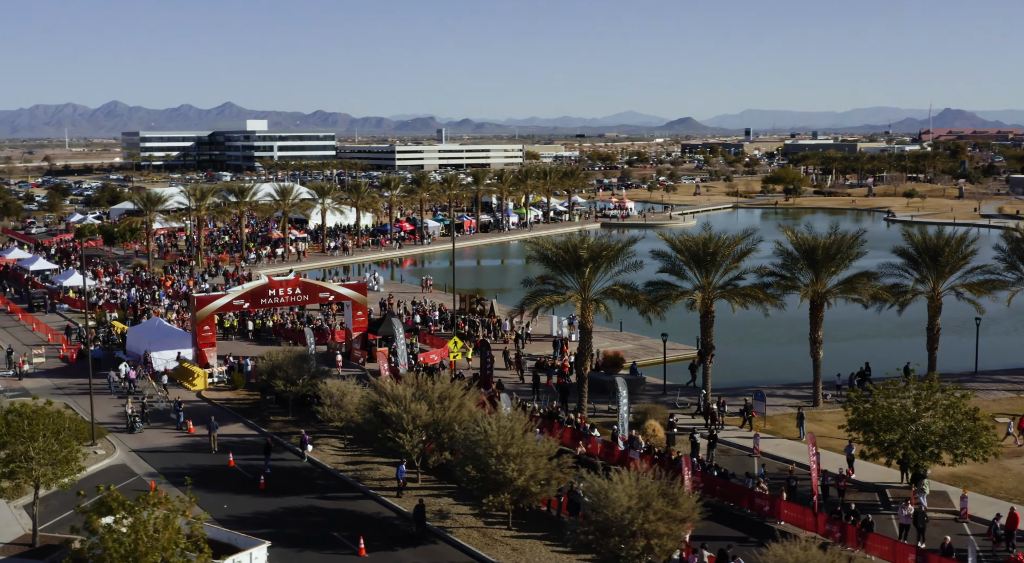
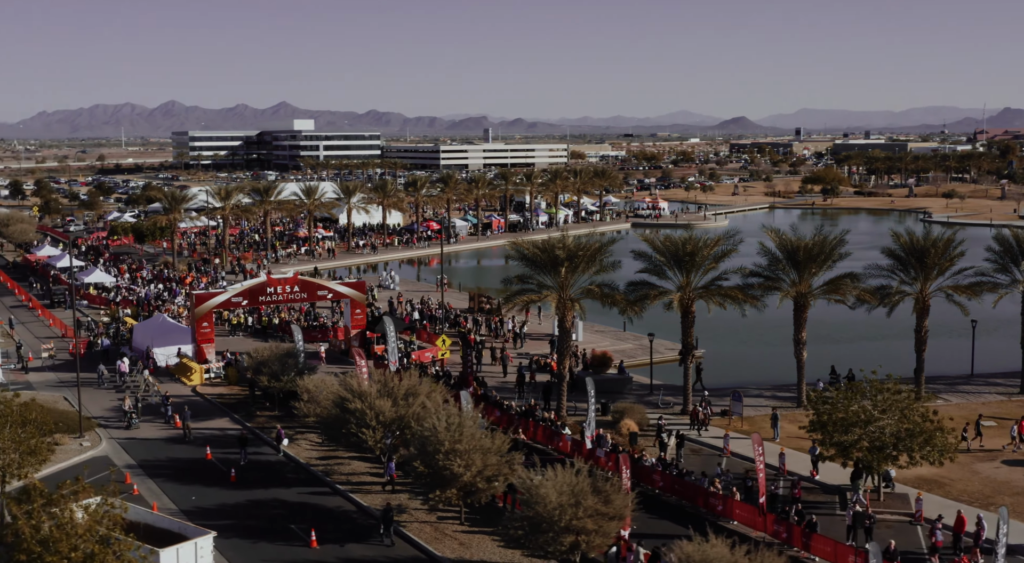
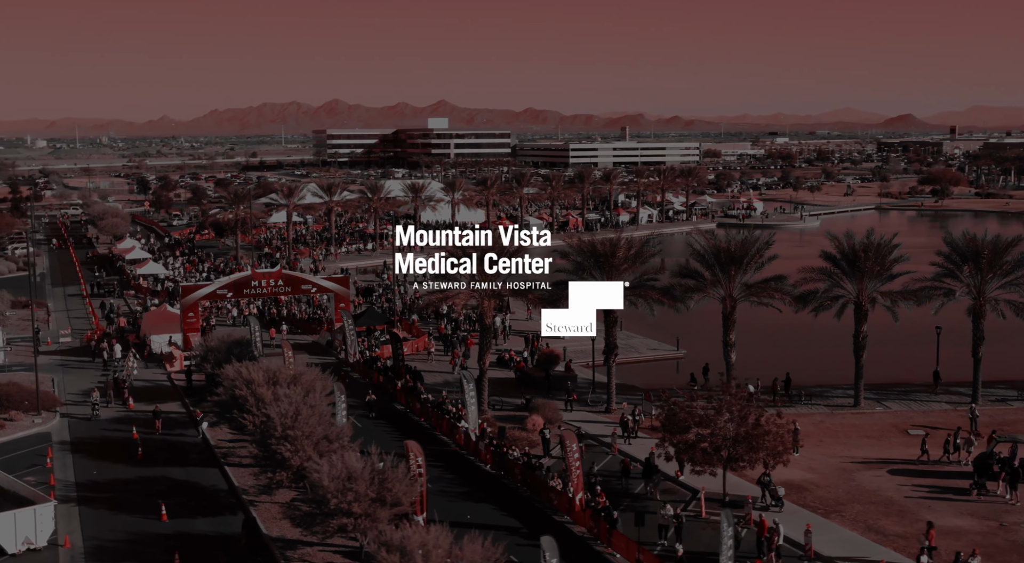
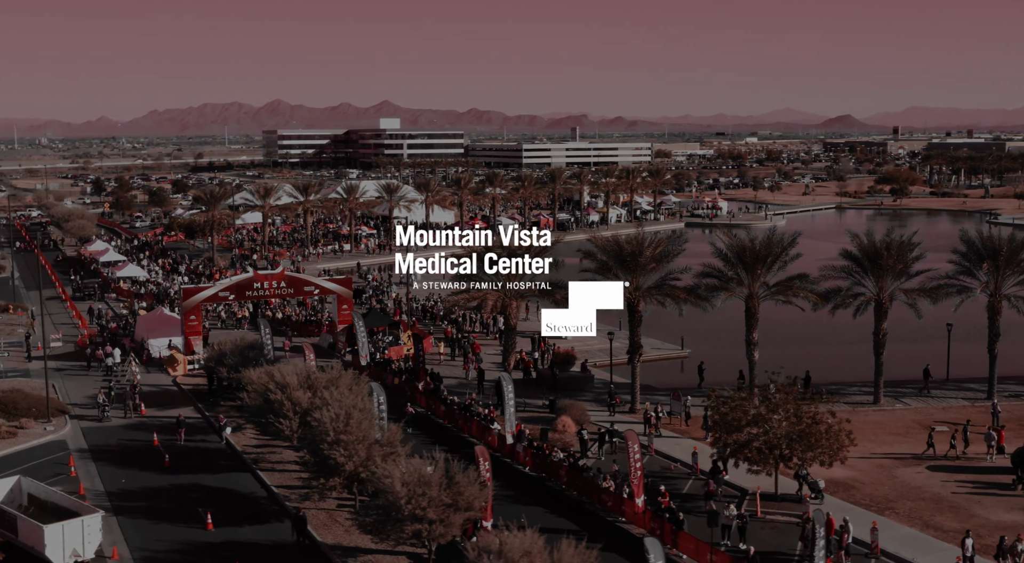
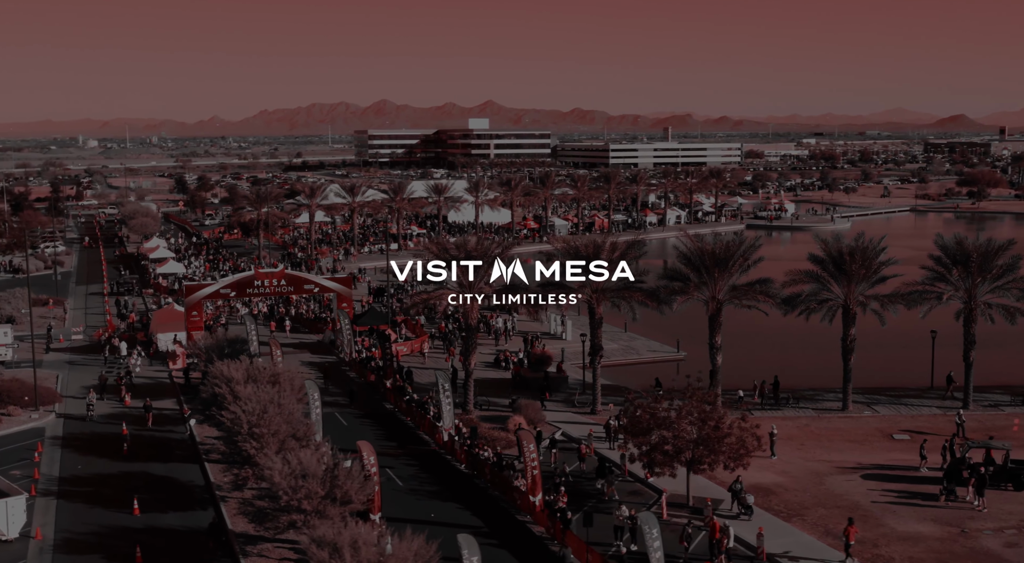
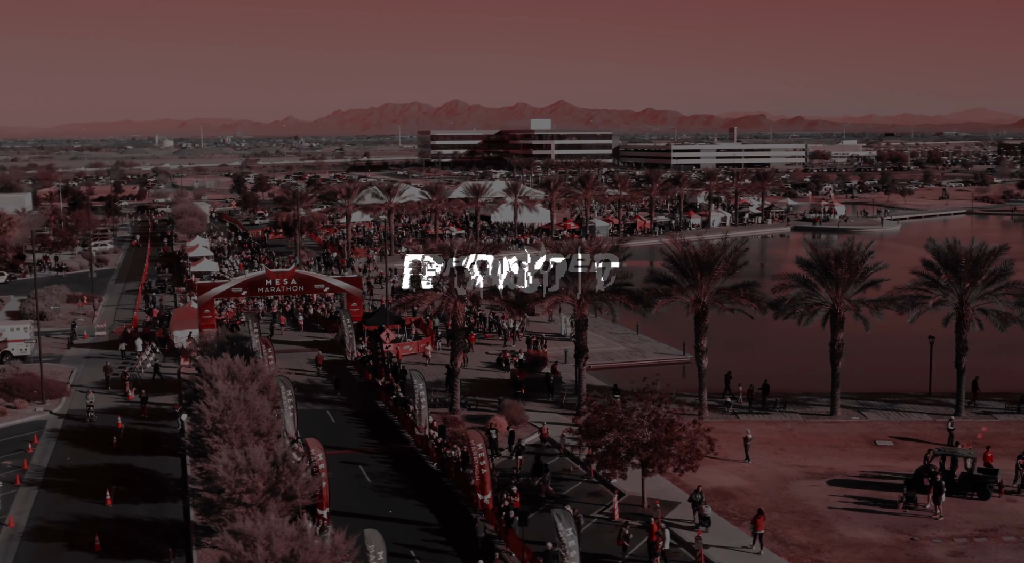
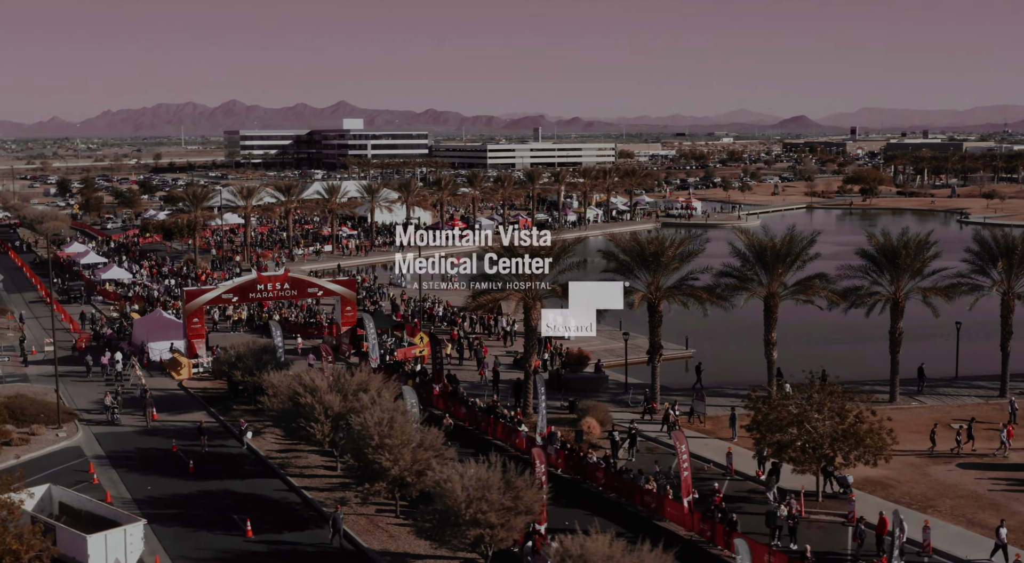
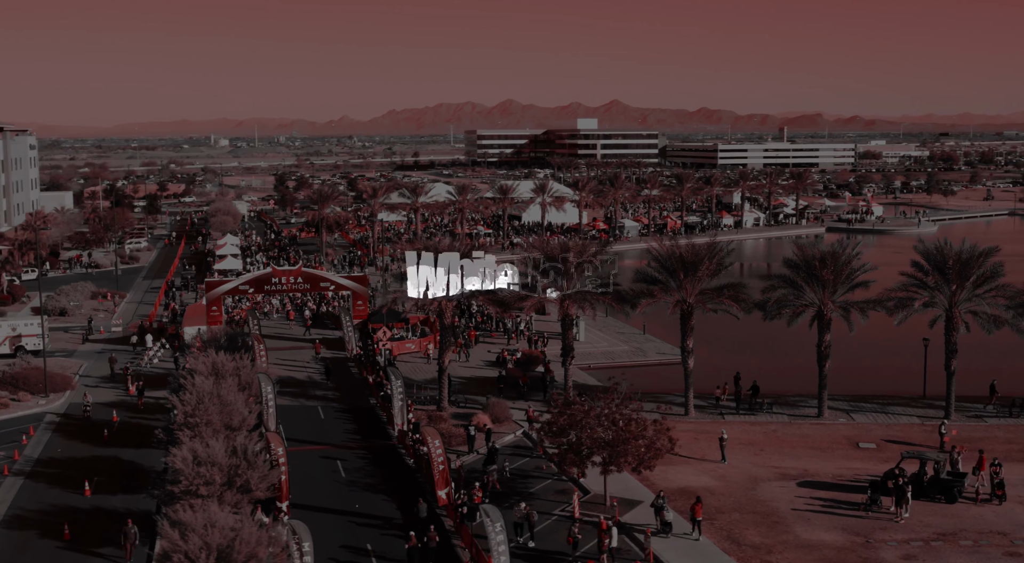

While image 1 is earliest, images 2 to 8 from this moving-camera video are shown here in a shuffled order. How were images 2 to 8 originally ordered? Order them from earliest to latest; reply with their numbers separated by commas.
2, 7, 4, 3, 5, 6, 8
